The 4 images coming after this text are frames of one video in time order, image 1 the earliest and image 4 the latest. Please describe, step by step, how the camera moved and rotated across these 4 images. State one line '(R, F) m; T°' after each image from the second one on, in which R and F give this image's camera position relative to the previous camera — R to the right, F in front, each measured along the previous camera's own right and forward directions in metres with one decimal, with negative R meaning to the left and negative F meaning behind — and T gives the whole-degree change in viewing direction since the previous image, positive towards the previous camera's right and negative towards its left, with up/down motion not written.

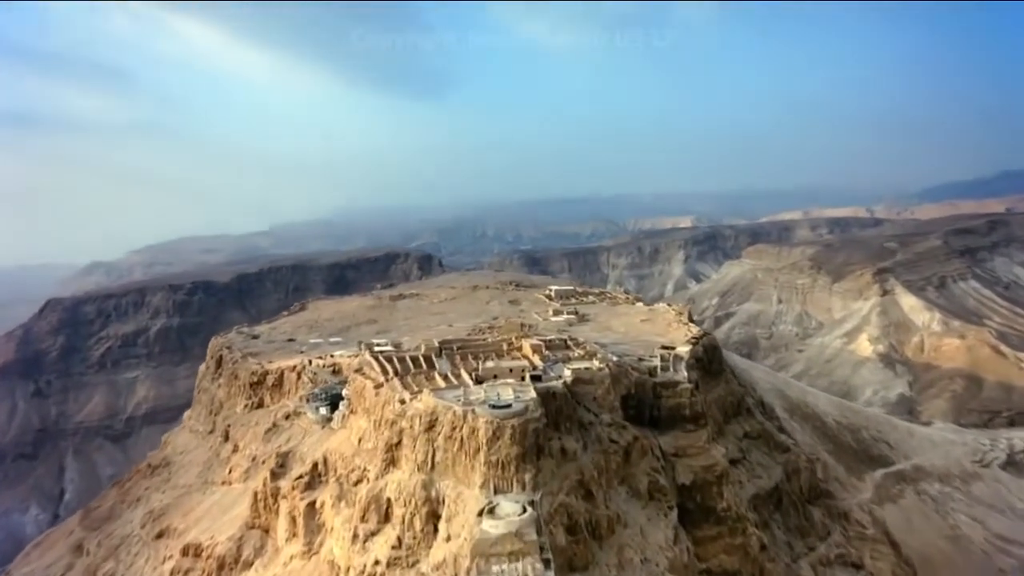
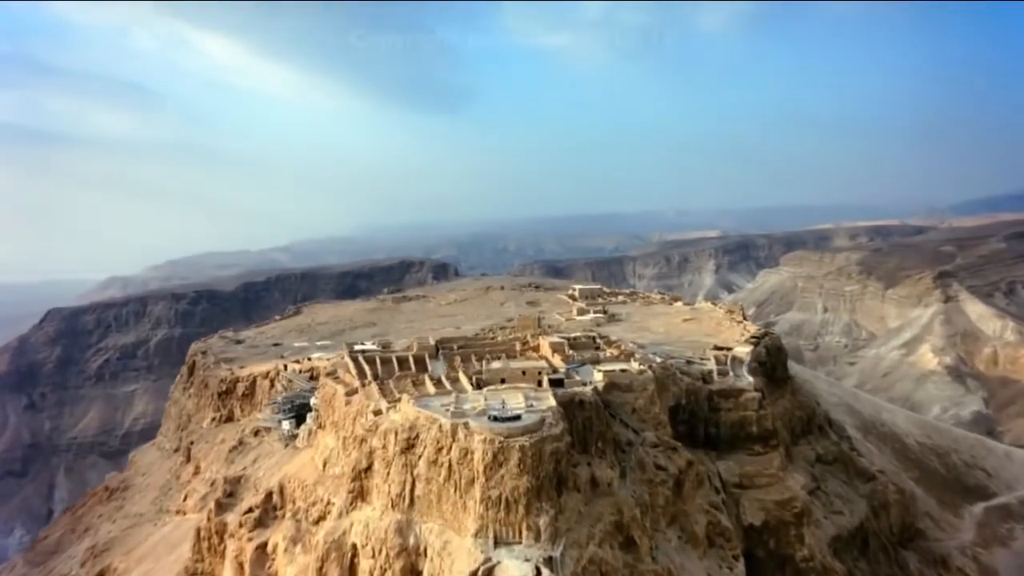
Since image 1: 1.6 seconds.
(+0.3, +8.4) m; -1°
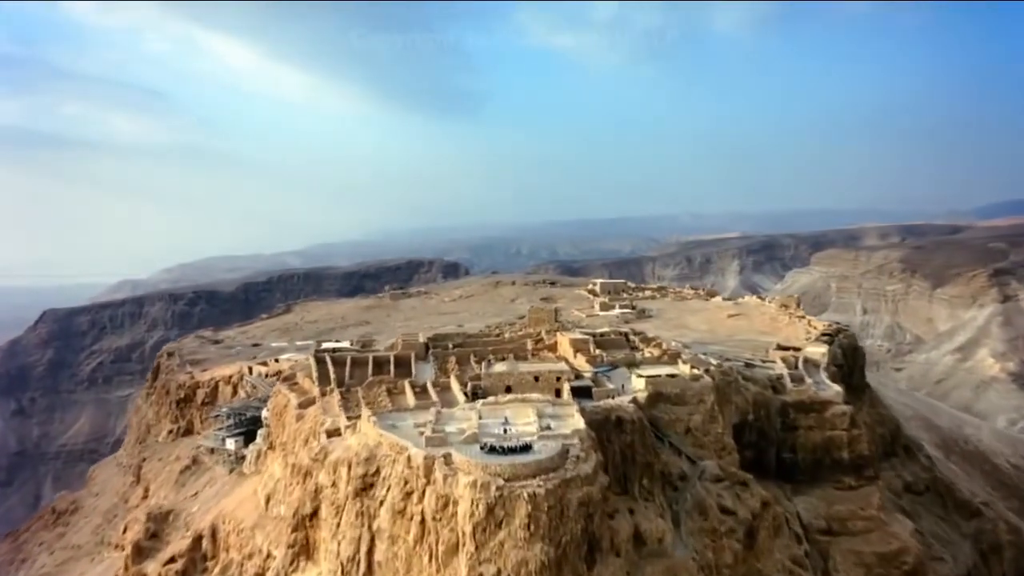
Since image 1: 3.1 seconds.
(+0.1, +7.0) m; -1°
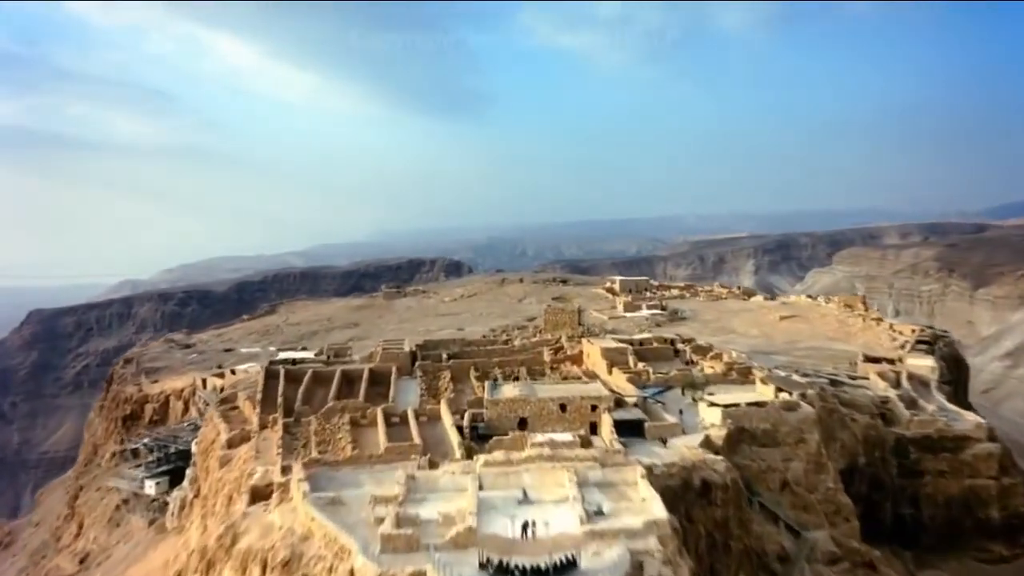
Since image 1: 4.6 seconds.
(-0.2, +6.1) m; 0°
